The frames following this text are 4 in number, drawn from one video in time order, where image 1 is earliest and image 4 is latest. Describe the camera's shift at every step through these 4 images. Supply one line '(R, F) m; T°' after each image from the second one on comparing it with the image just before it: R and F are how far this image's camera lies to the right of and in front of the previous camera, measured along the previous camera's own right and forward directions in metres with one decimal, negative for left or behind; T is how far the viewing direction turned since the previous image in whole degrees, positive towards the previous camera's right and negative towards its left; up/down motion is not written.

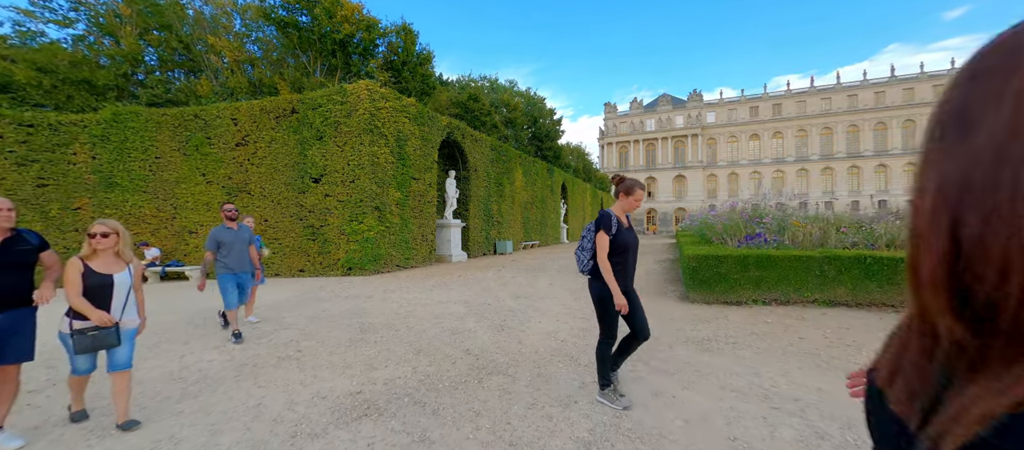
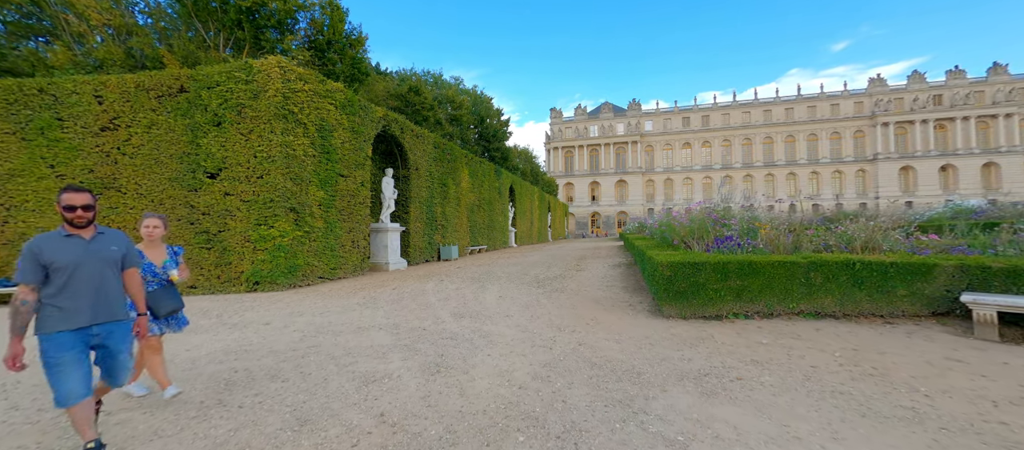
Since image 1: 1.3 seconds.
(+0.1, +1.0) m; +8°
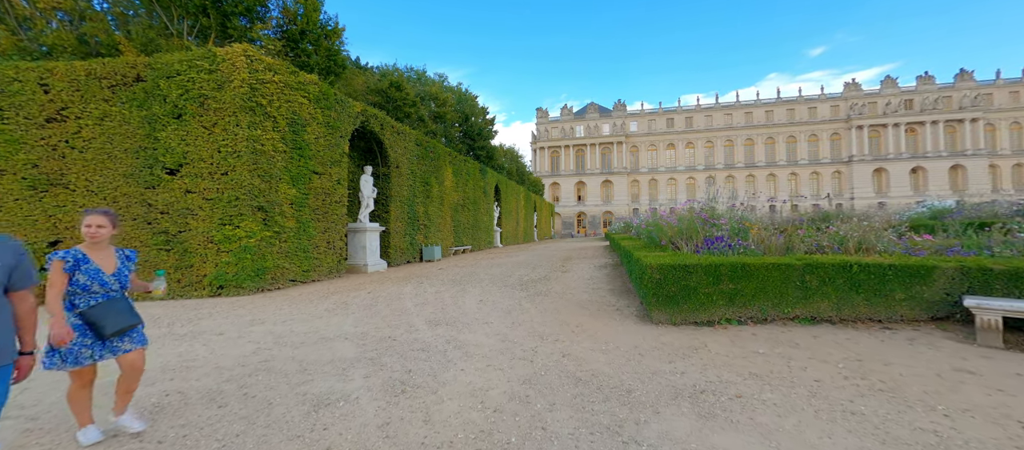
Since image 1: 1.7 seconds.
(+0.1, +0.3) m; +2°
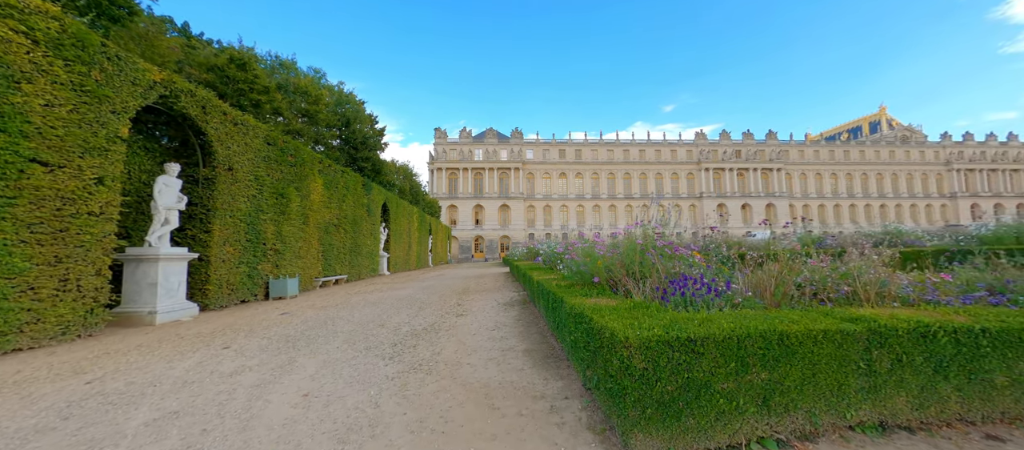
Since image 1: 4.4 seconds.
(+0.3, +2.0) m; +16°
